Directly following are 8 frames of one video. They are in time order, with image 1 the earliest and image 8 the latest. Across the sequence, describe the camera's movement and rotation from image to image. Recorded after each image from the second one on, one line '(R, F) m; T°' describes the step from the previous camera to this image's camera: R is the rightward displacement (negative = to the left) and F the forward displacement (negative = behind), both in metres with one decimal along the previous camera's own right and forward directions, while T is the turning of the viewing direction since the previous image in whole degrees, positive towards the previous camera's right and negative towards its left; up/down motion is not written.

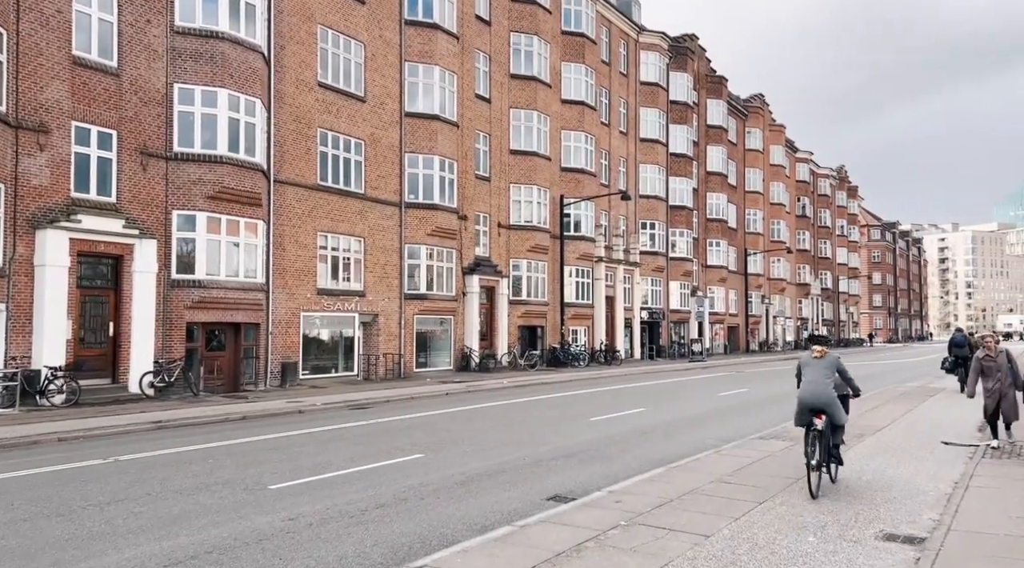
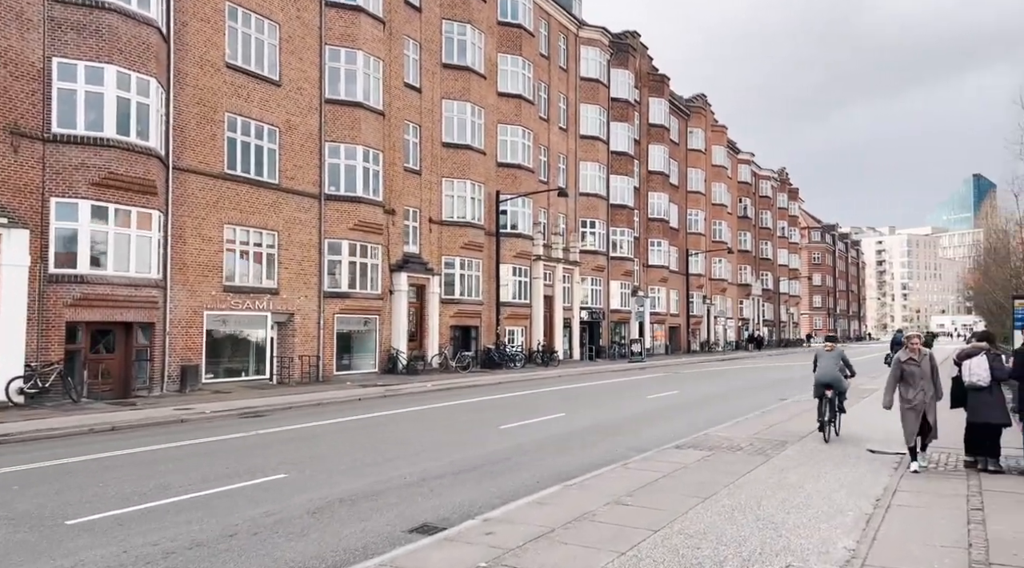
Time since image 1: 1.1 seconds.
(+0.8, +1.2) m; +4°
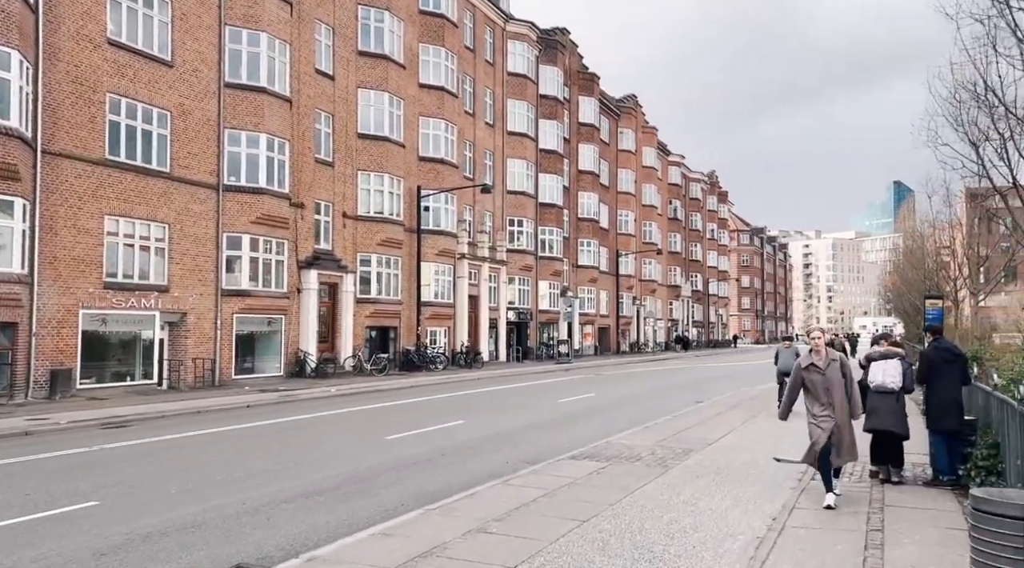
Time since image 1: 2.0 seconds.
(+0.8, +1.1) m; +5°
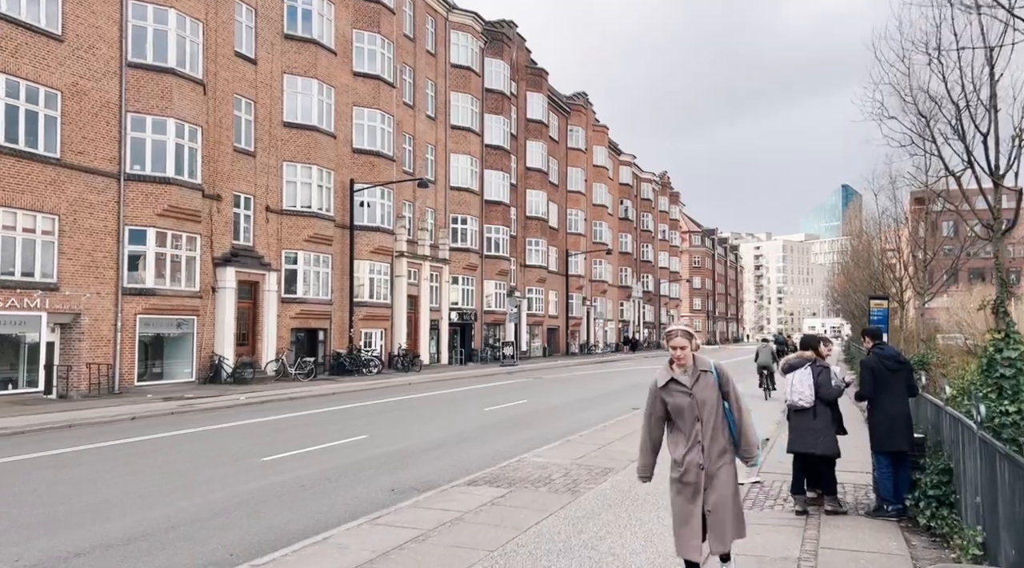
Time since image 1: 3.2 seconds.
(+0.8, +1.5) m; +3°
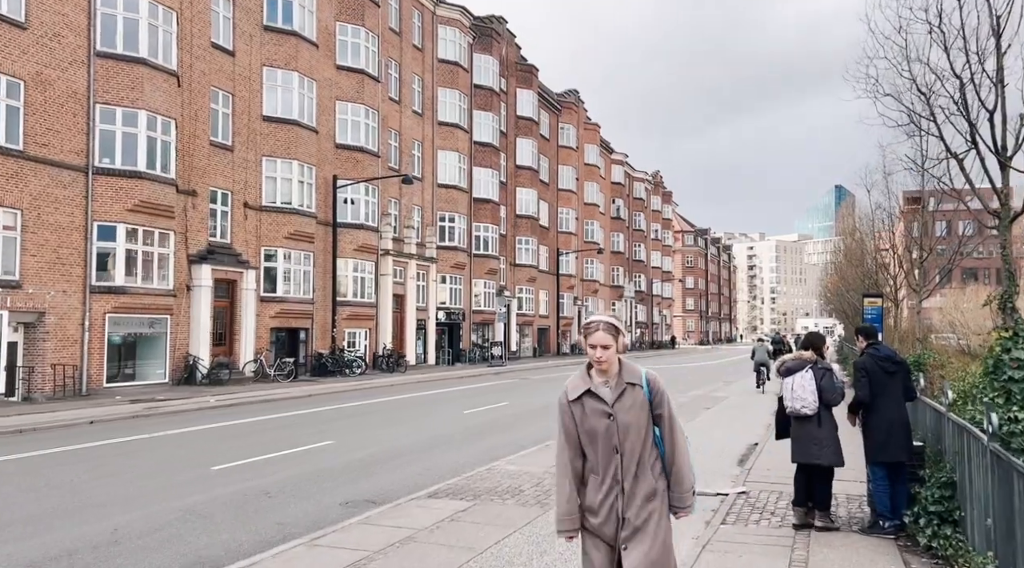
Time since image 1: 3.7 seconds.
(+0.3, +0.7) m; 0°
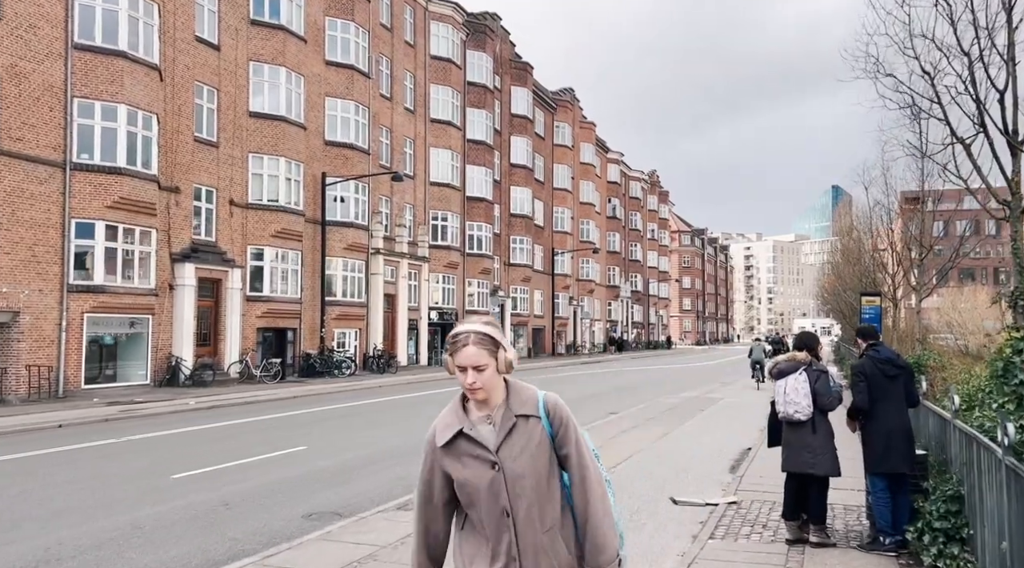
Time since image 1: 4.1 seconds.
(+0.2, +0.5) m; 0°
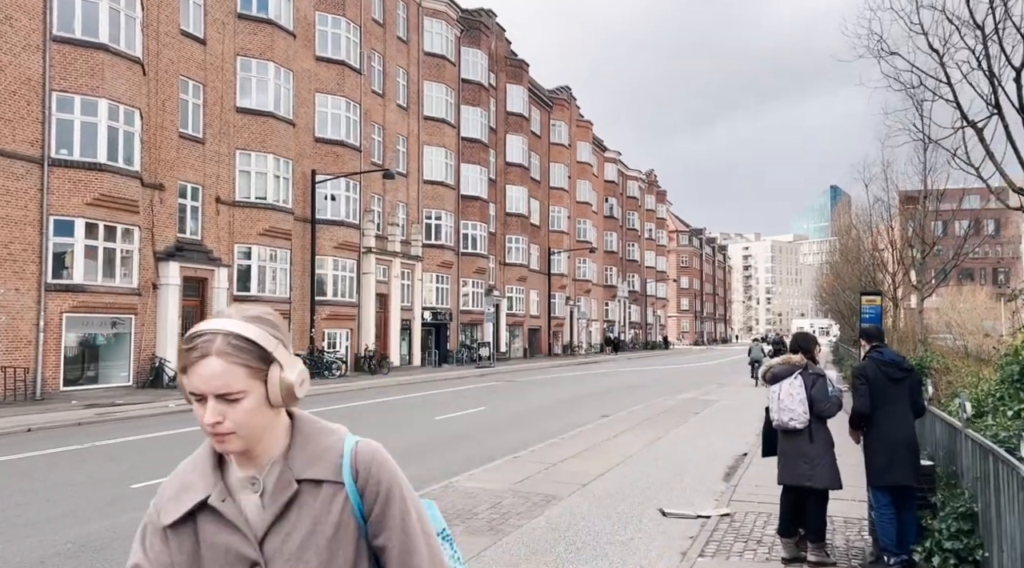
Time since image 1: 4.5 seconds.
(+0.2, +0.5) m; 0°
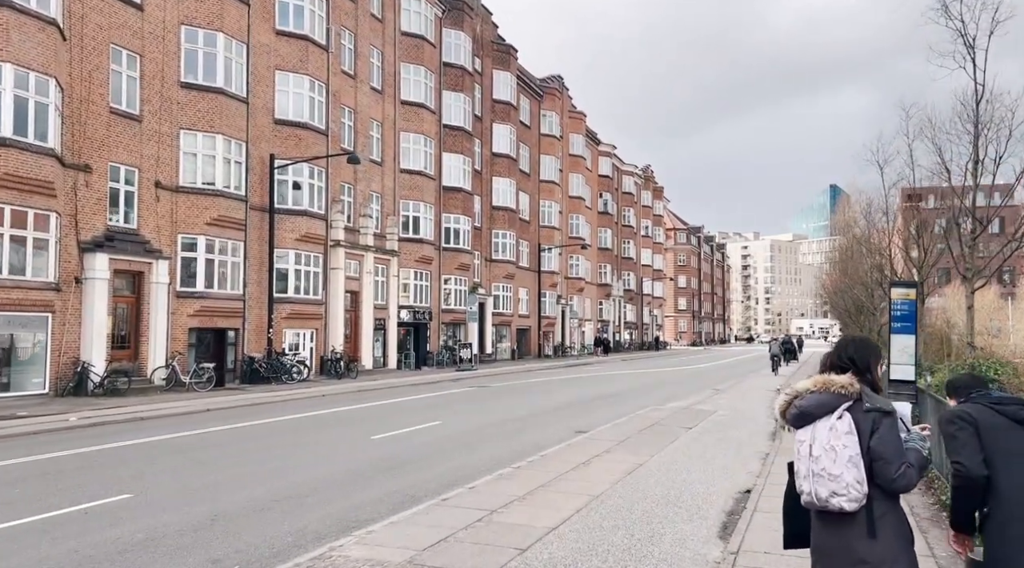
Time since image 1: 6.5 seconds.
(+0.8, +2.8) m; 0°
